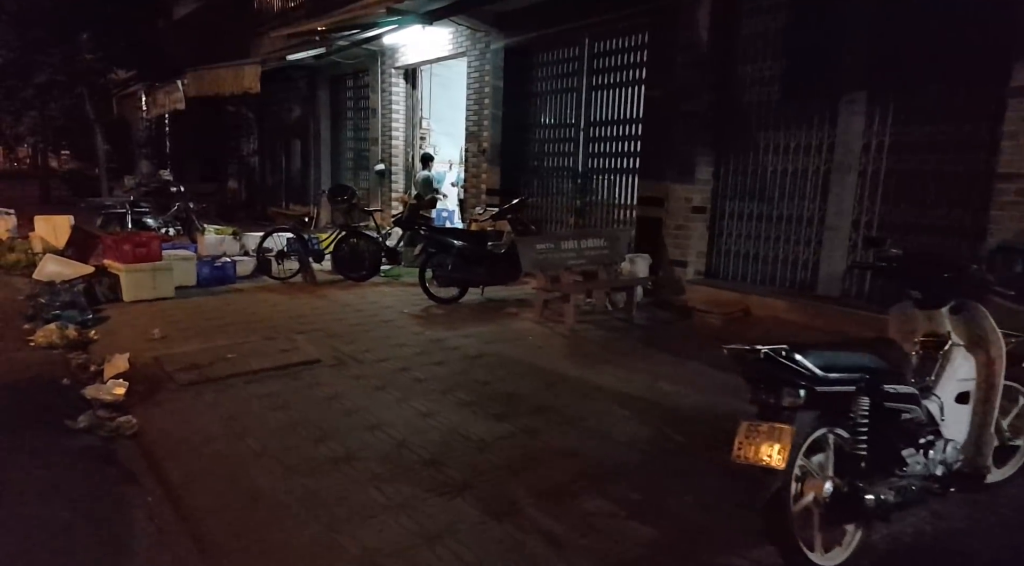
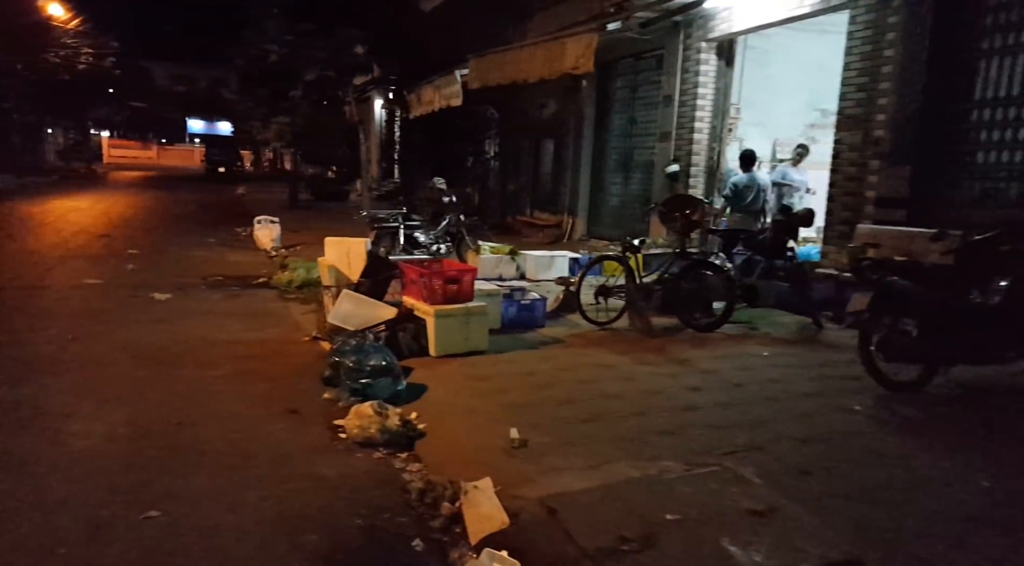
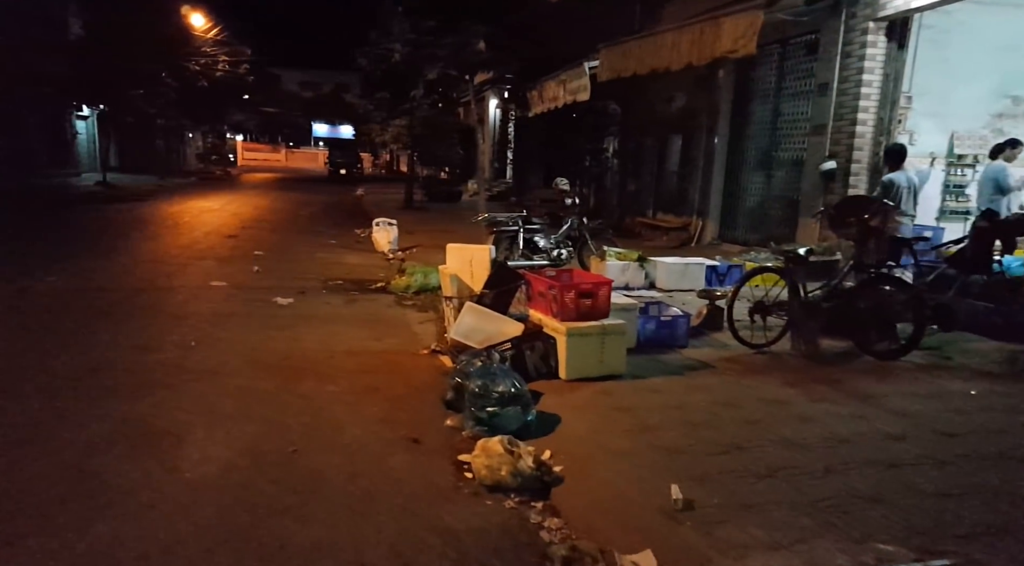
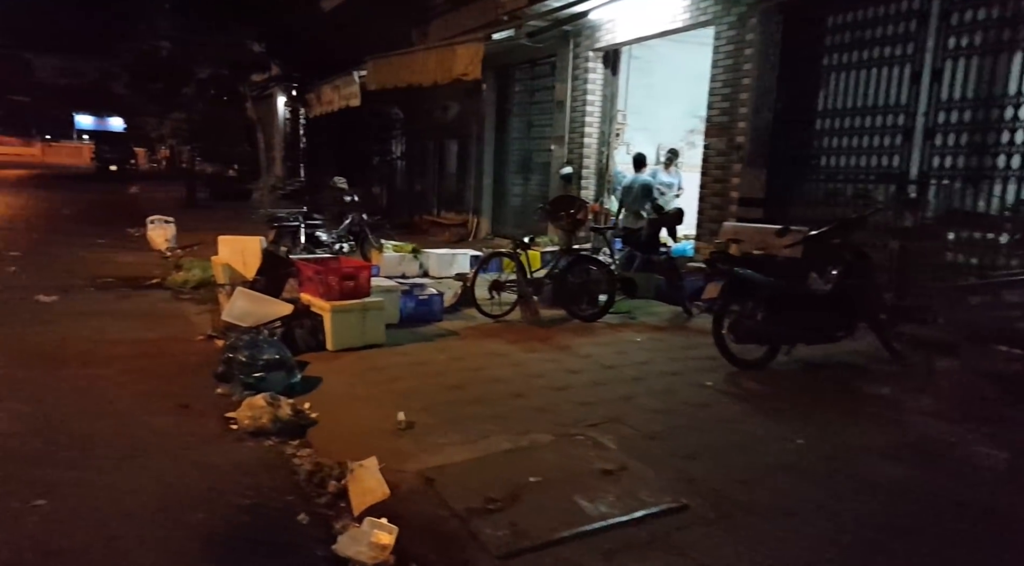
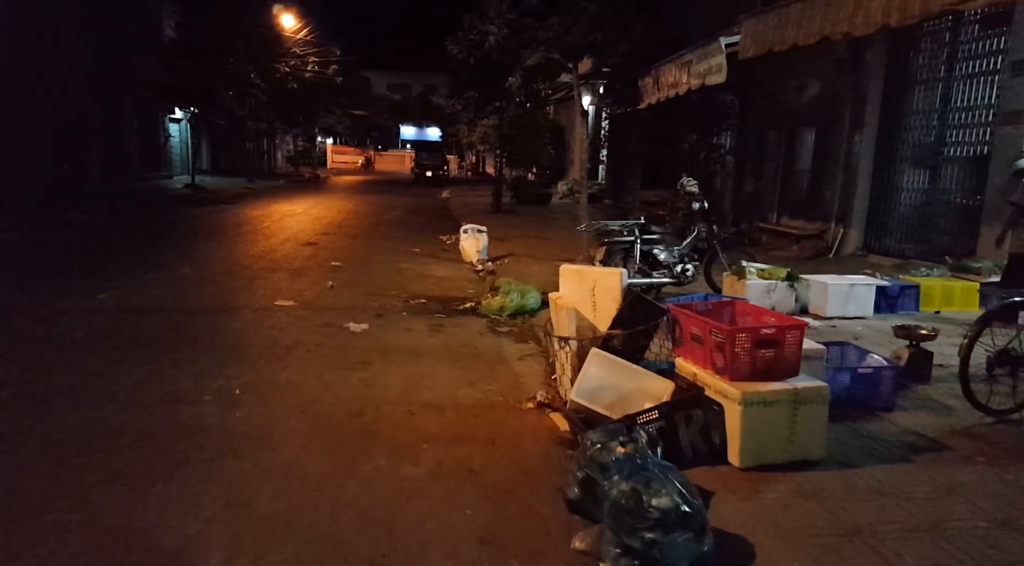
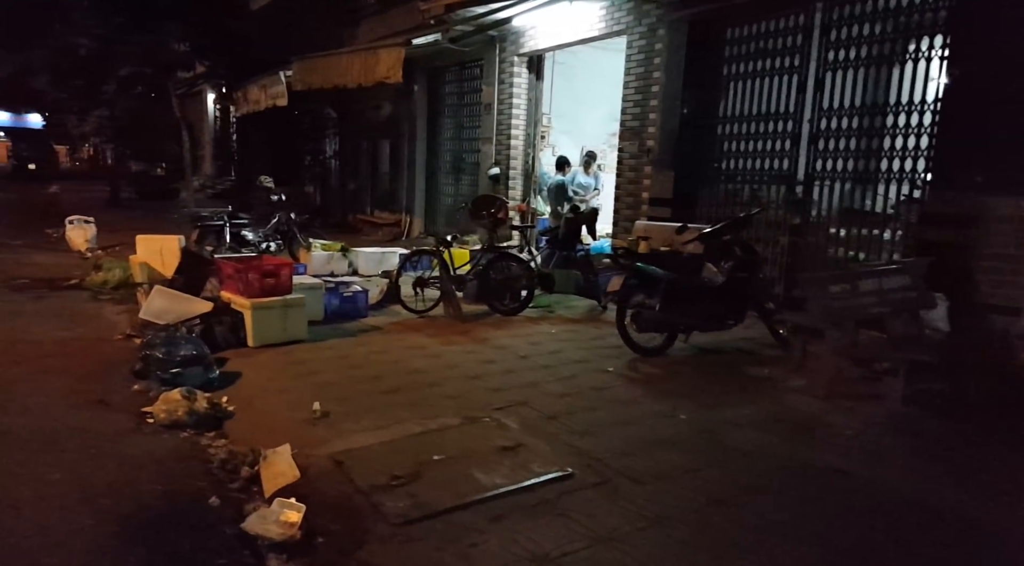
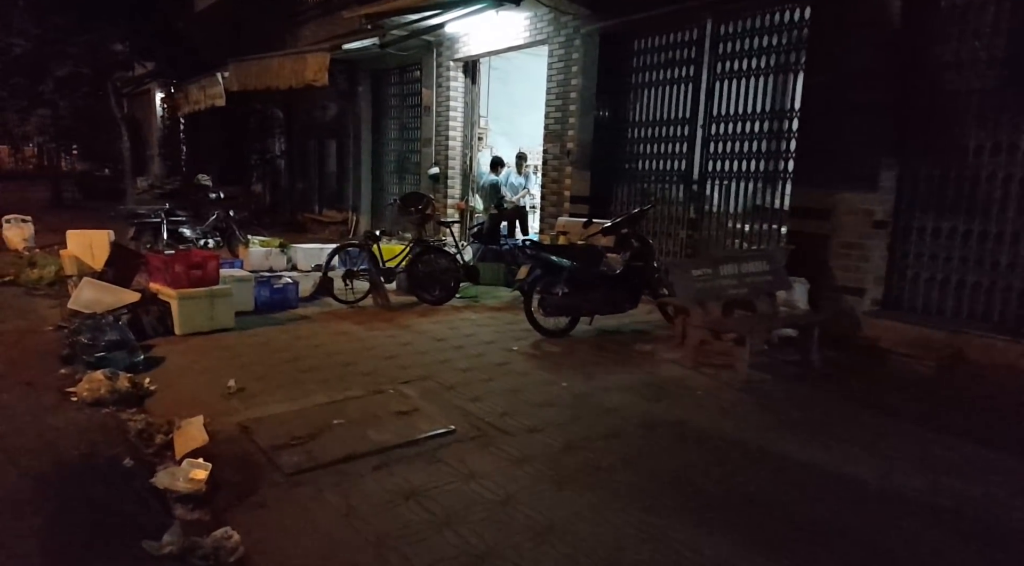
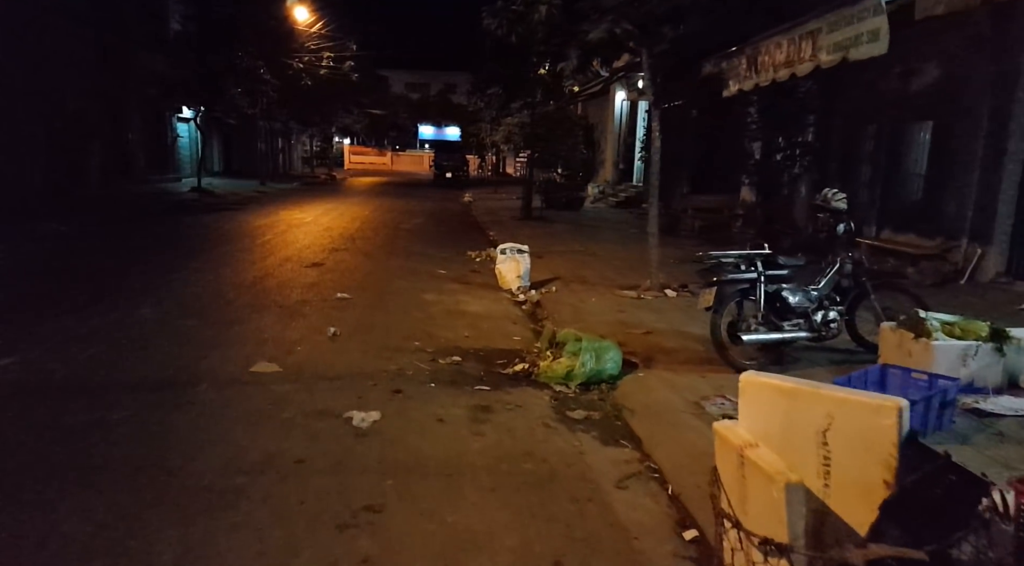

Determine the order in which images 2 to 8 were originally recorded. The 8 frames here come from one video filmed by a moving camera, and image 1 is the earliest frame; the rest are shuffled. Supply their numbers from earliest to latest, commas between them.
7, 6, 4, 2, 3, 5, 8
